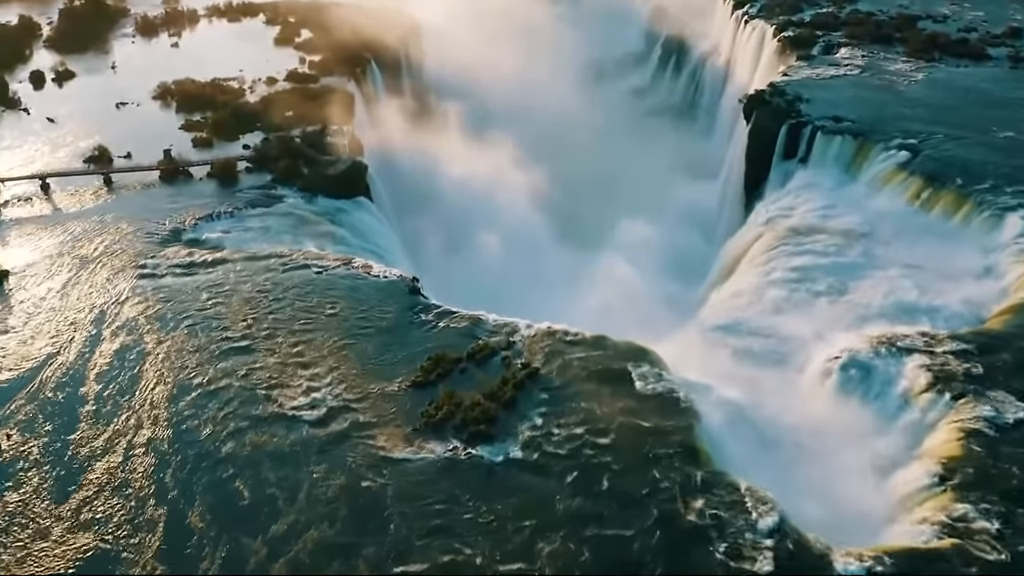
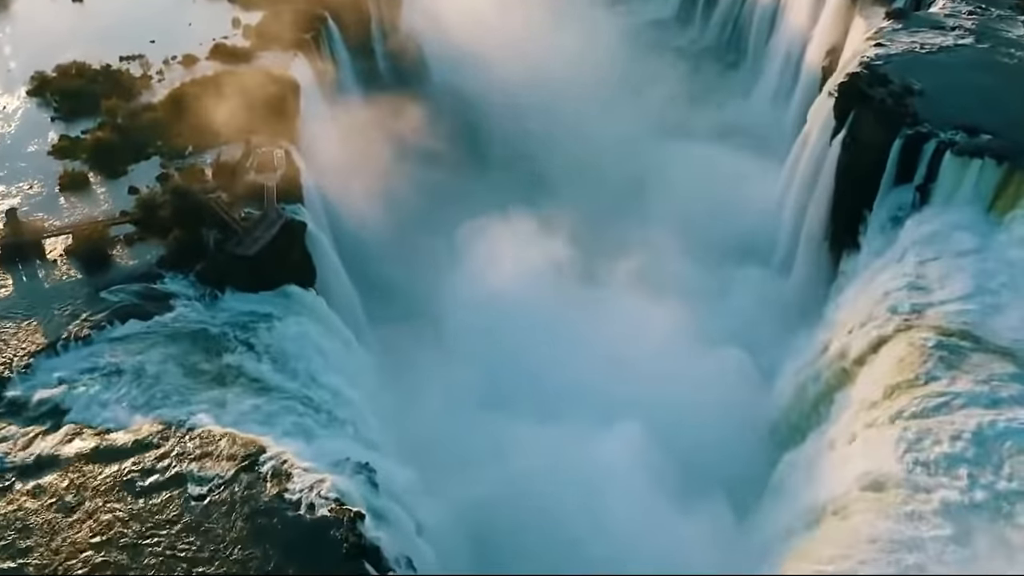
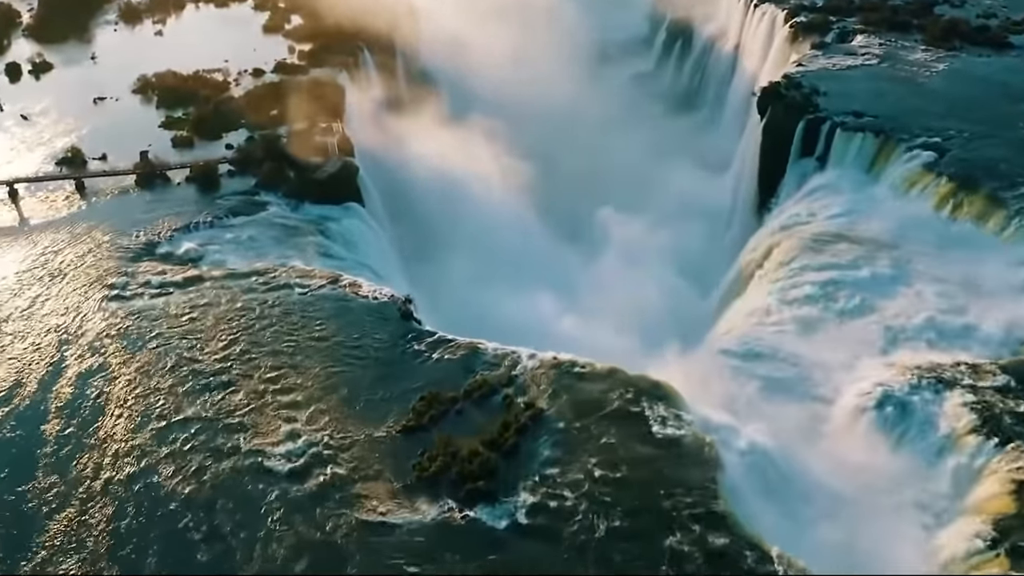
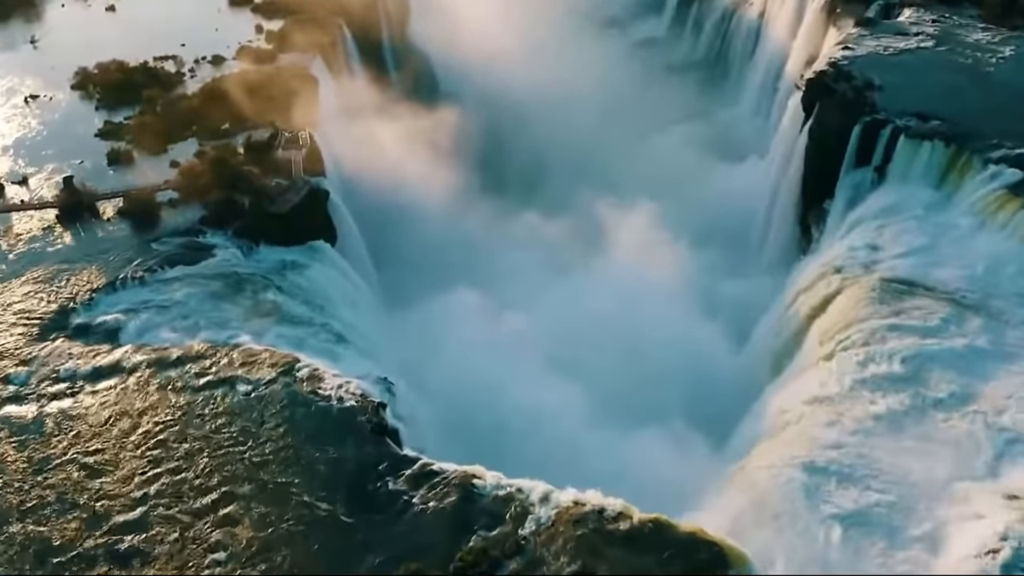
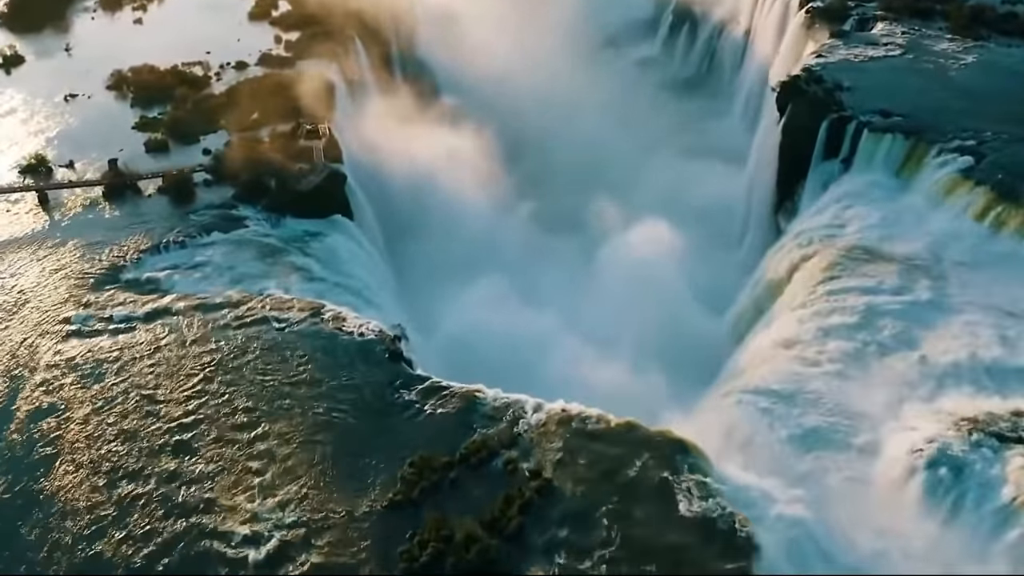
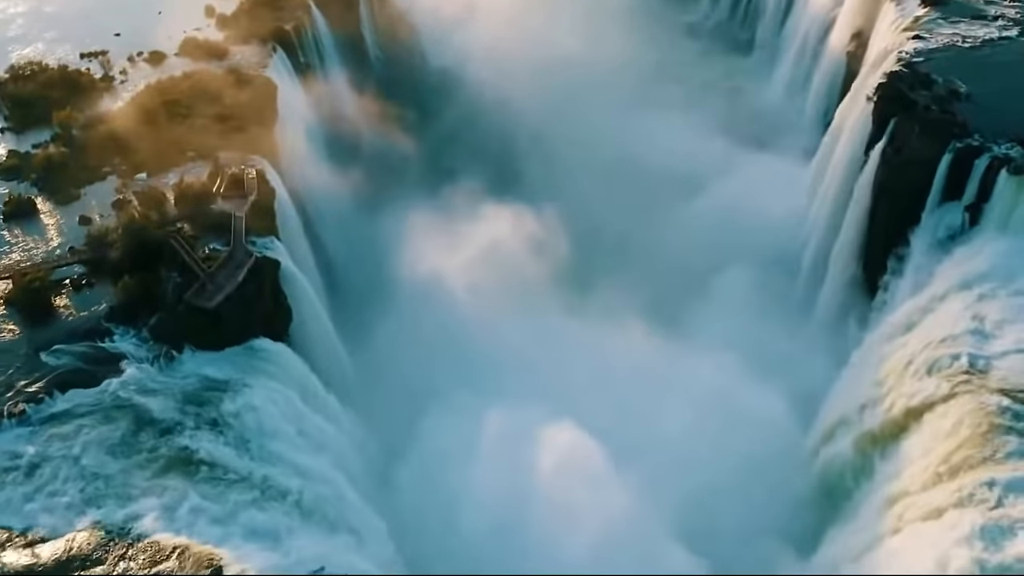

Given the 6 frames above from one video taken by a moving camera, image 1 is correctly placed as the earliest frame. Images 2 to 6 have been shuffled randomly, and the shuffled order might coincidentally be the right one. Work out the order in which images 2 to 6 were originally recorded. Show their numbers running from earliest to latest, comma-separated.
3, 5, 4, 2, 6
